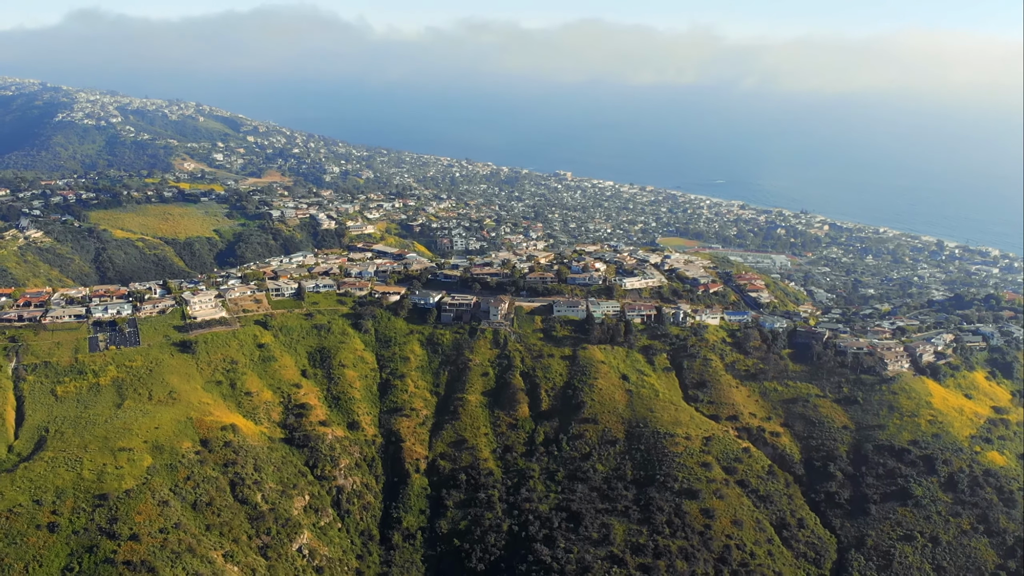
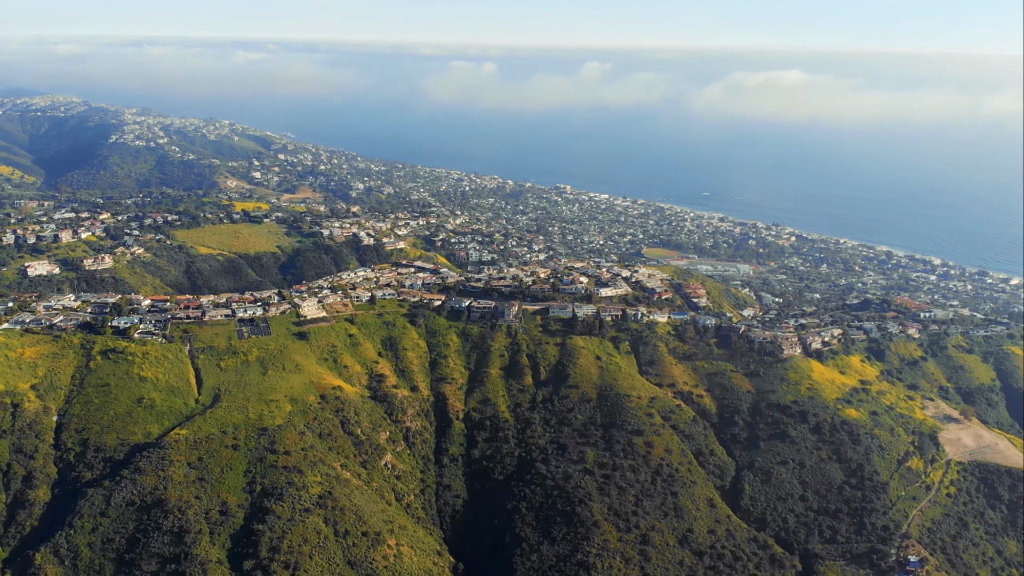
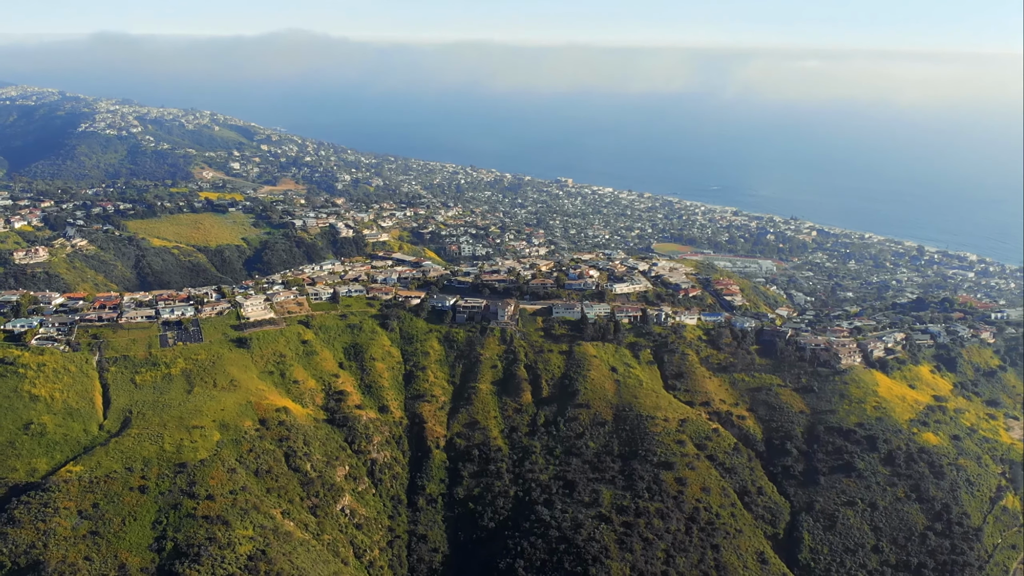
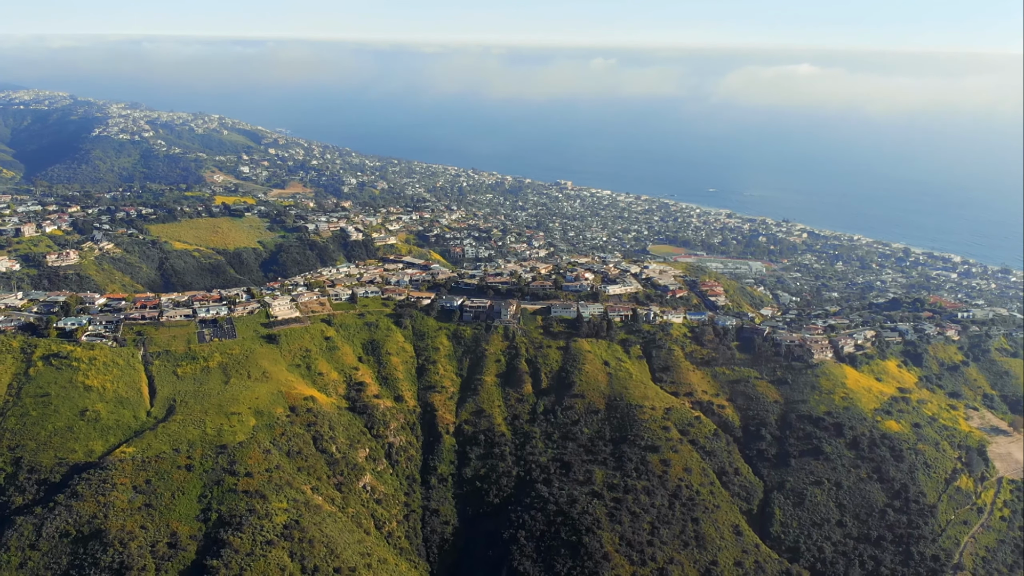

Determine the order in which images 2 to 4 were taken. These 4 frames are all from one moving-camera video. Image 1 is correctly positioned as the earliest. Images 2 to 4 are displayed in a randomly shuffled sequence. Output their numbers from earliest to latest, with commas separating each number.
3, 4, 2
